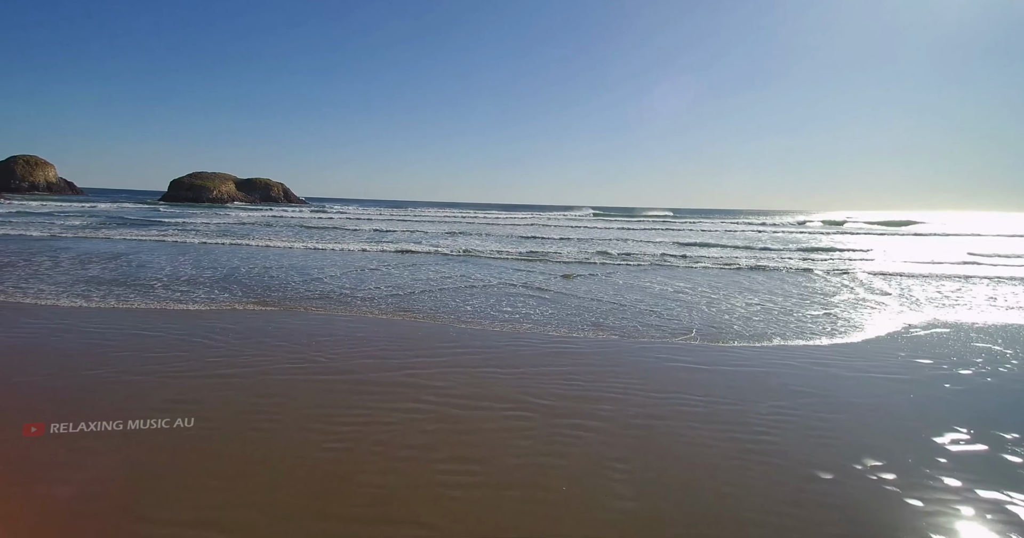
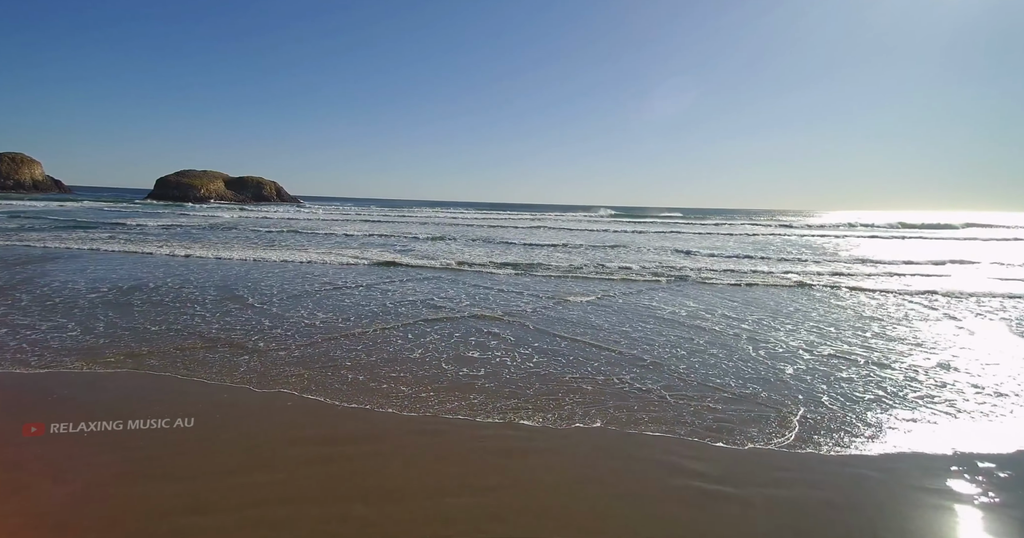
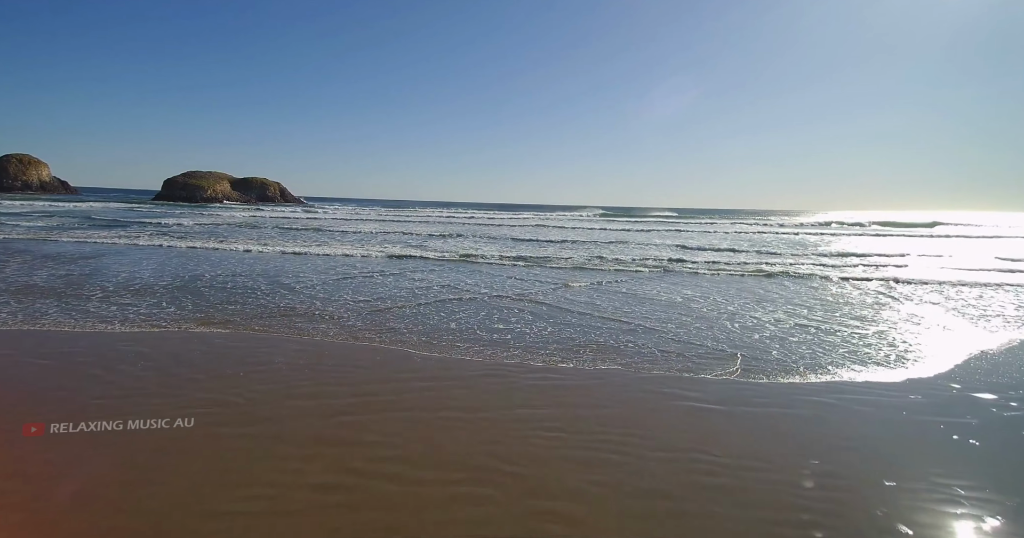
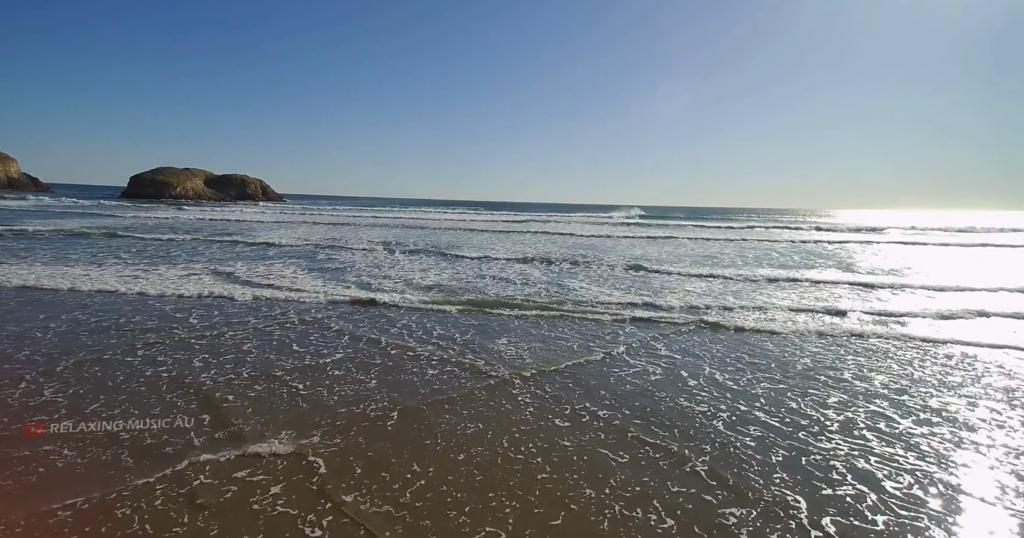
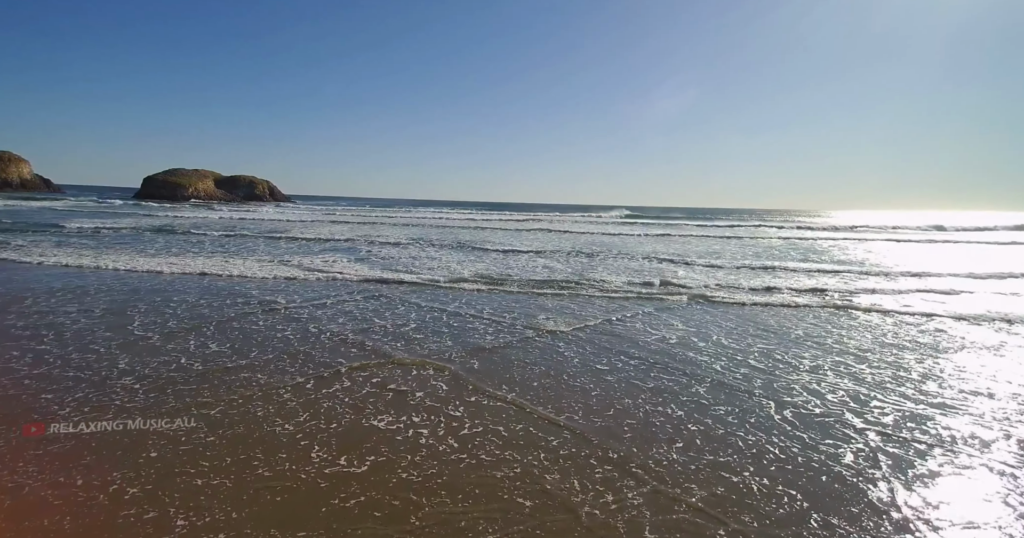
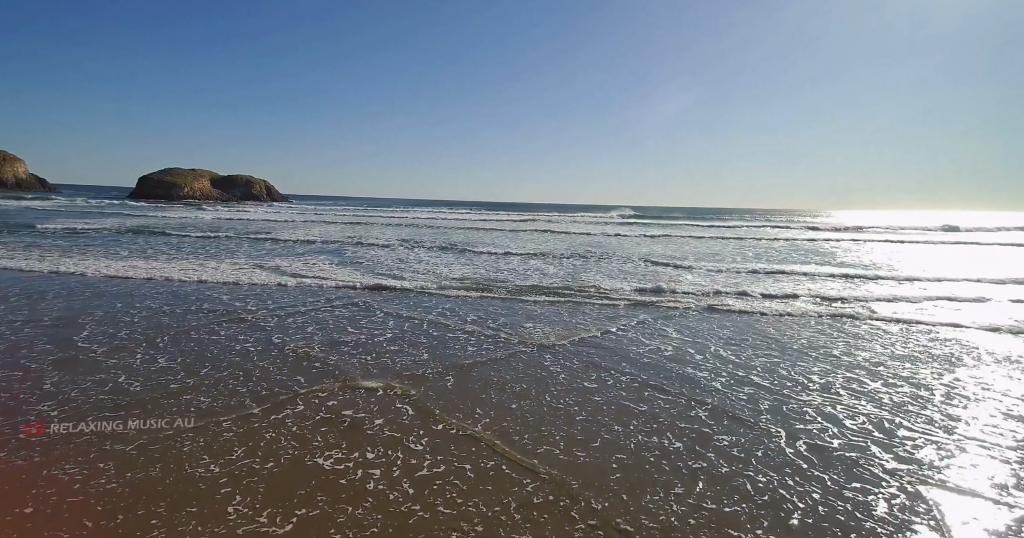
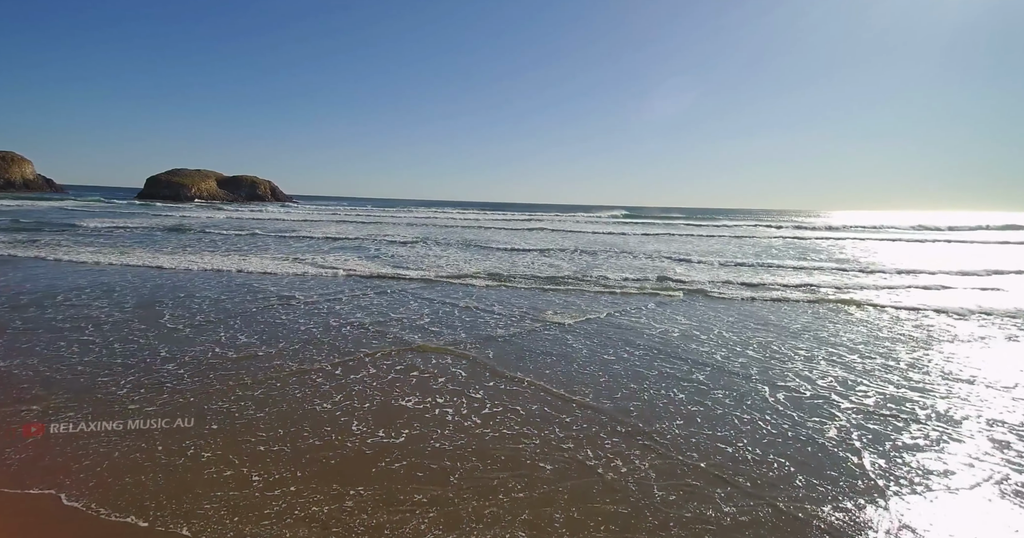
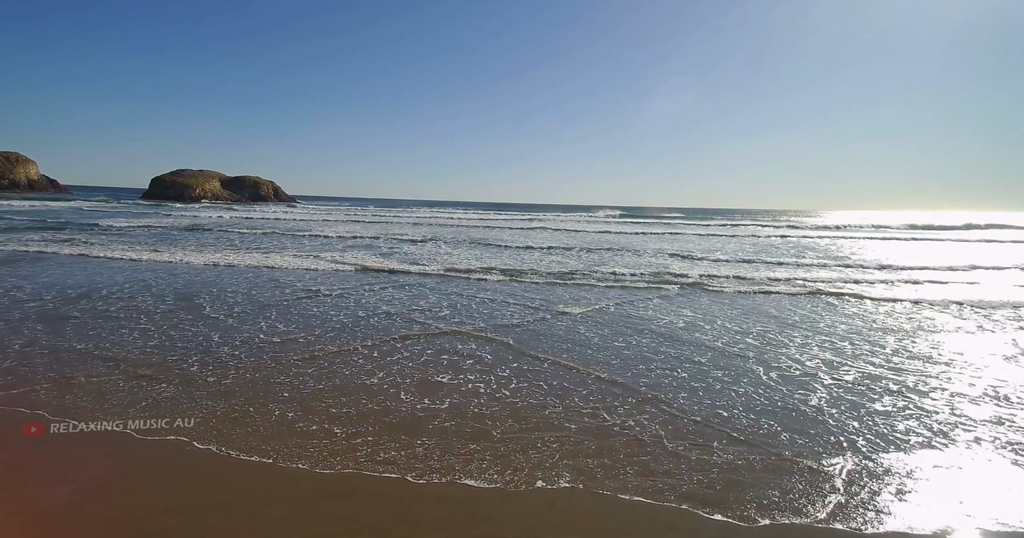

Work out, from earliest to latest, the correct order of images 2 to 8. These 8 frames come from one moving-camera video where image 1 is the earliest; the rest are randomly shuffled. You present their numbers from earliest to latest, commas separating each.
3, 2, 8, 7, 5, 6, 4
